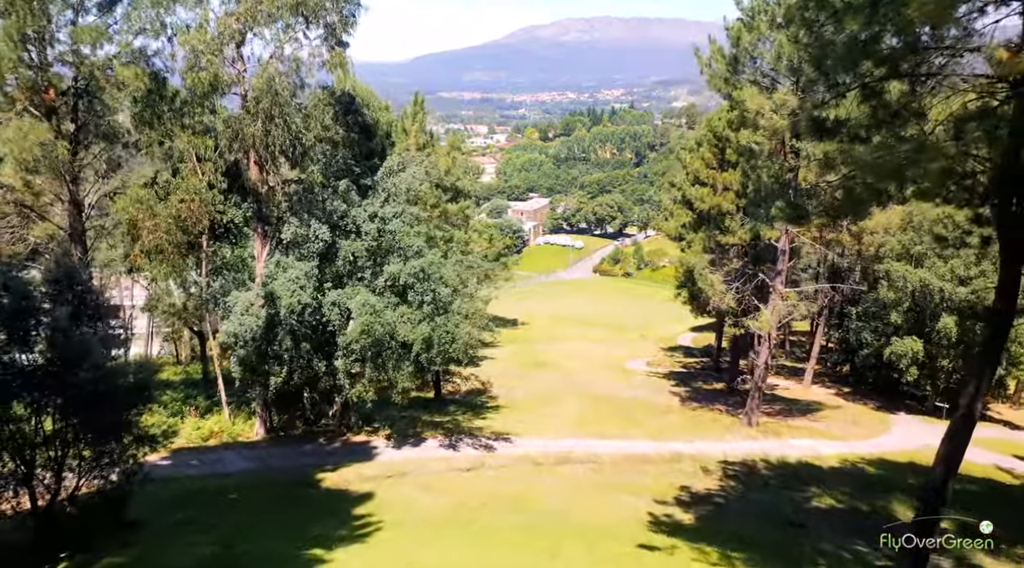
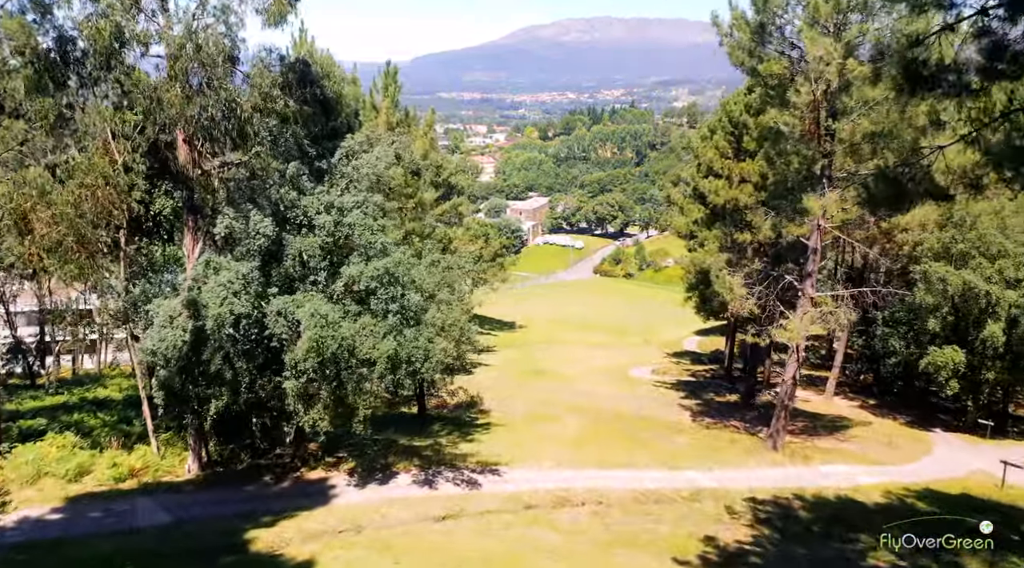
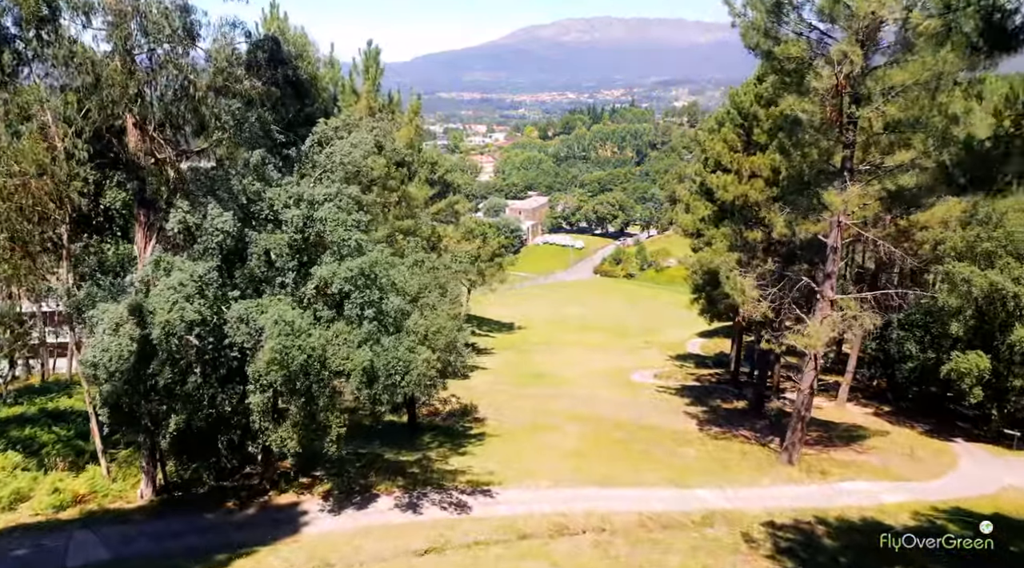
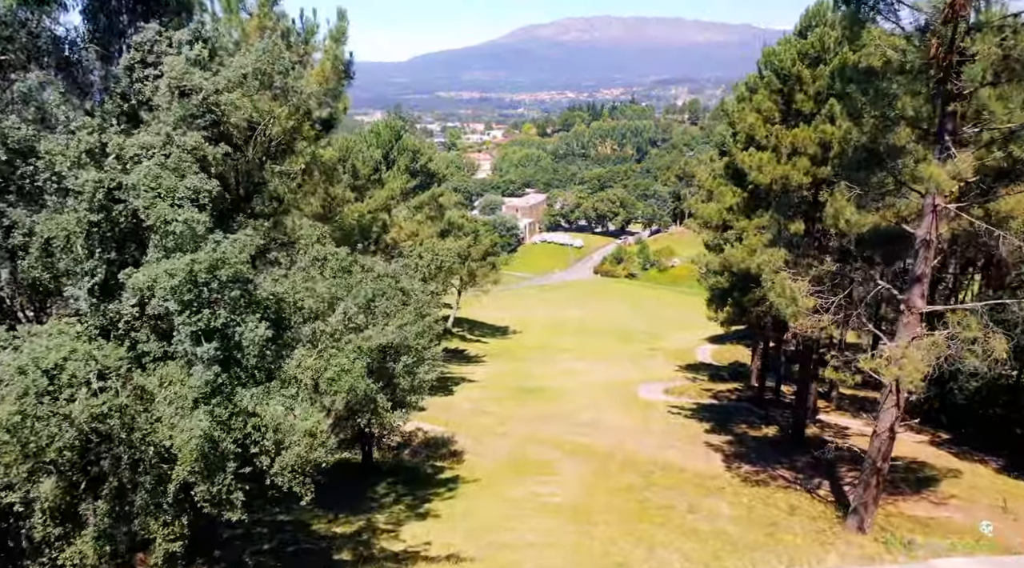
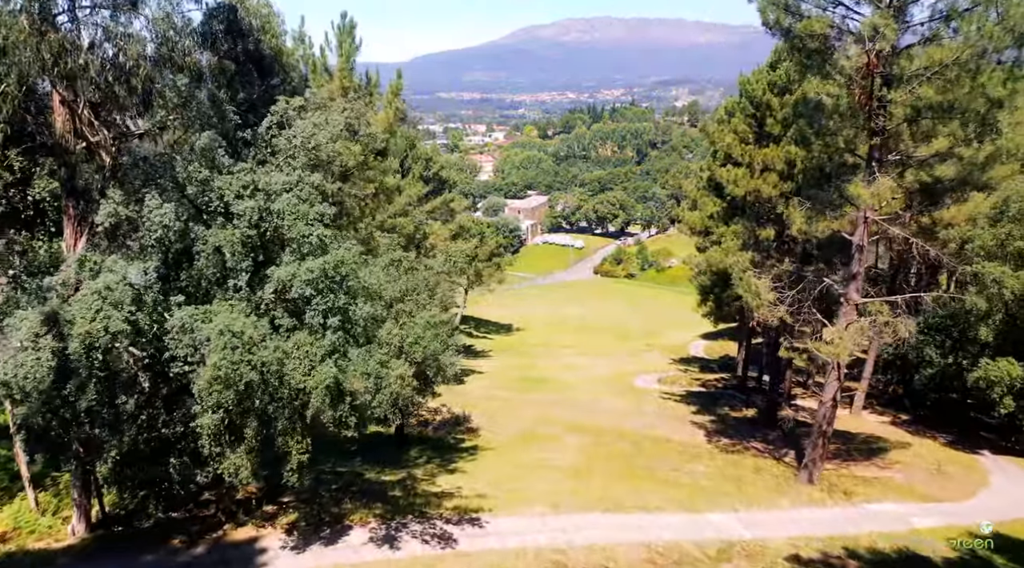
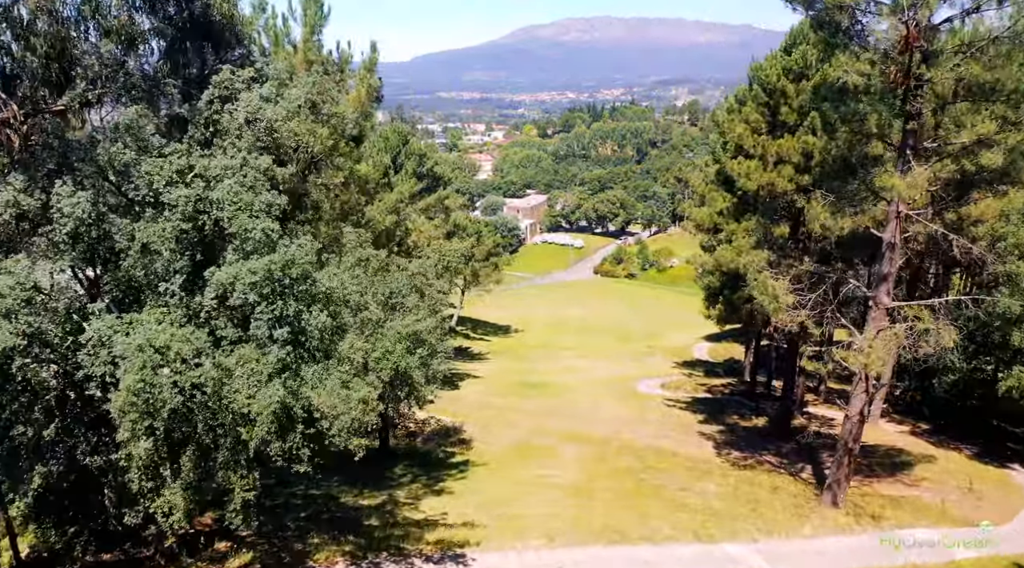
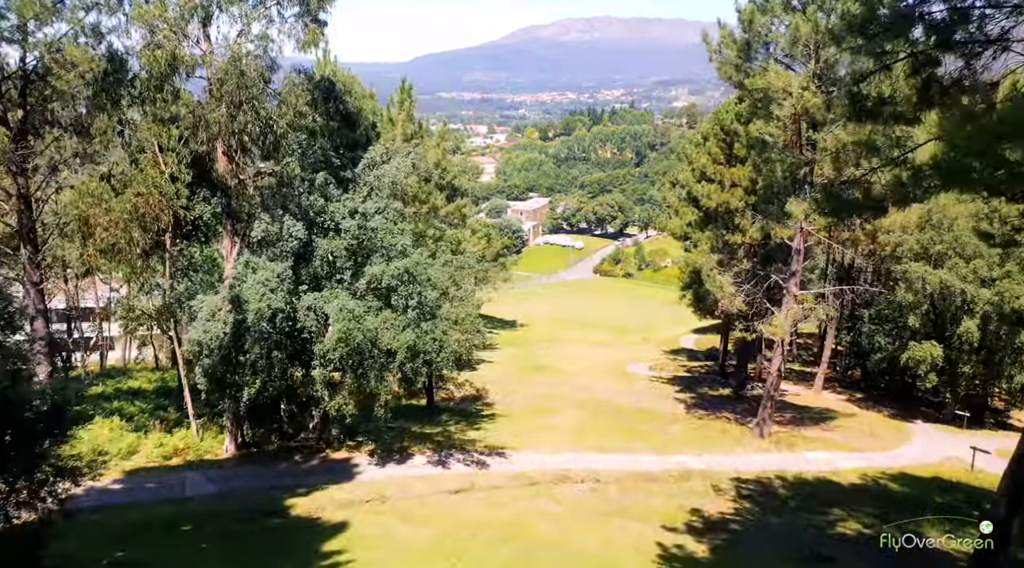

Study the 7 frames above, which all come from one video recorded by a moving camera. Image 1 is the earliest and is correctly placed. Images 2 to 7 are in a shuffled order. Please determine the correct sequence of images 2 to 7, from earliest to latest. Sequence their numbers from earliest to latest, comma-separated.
7, 2, 3, 5, 6, 4
